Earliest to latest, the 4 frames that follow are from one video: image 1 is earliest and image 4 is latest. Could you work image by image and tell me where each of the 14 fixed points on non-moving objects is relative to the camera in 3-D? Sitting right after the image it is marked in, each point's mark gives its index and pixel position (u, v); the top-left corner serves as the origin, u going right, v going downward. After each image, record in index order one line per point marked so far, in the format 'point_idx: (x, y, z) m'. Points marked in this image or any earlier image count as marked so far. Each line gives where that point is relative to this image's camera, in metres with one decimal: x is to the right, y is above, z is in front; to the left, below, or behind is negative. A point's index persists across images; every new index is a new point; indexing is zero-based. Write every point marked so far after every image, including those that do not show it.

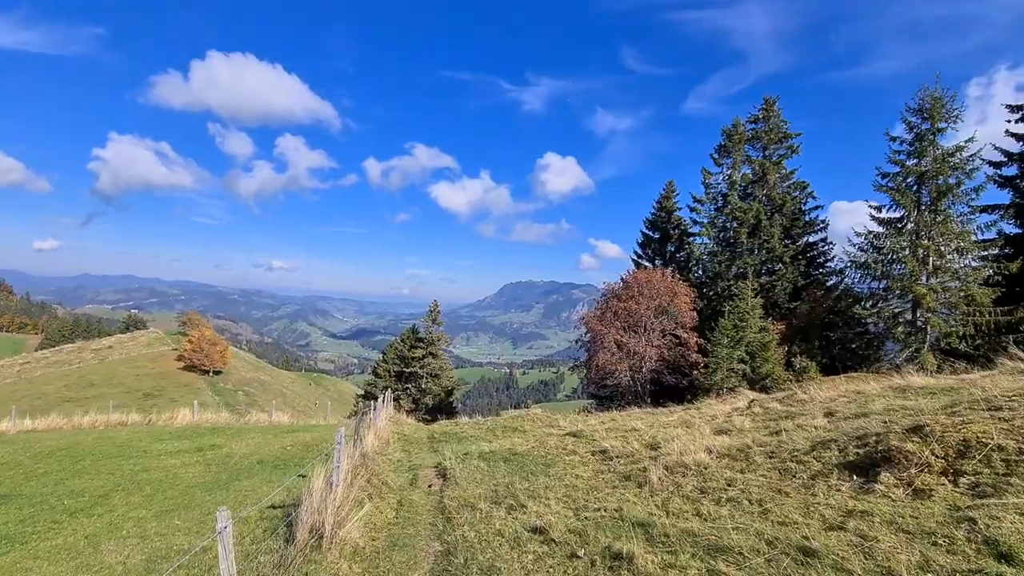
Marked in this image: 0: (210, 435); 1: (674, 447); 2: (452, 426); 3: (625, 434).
0: (-10.9, -5.3, +17.4) m
1: (+2.2, -2.1, +6.4) m
2: (-1.9, -4.4, +15.5) m
3: (+1.9, -2.5, +8.4) m
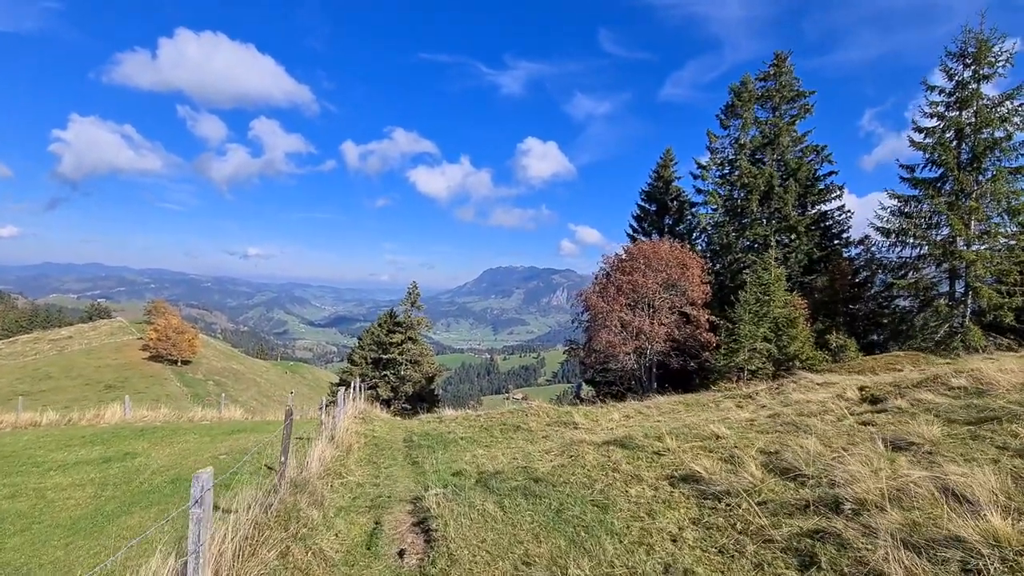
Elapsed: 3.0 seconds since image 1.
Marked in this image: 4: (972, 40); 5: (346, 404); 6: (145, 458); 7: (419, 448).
0: (-11.0, -4.4, +14.0) m
1: (+2.5, -1.4, +3.5) m
2: (-2.0, -3.5, +12.4) m
3: (+2.2, -1.7, +5.4) m
4: (+18.4, +9.9, +19.4) m
5: (-4.5, -3.2, +13.3) m
6: (-8.6, -4.0, +11.3) m
7: (-1.8, -3.1, +9.3) m
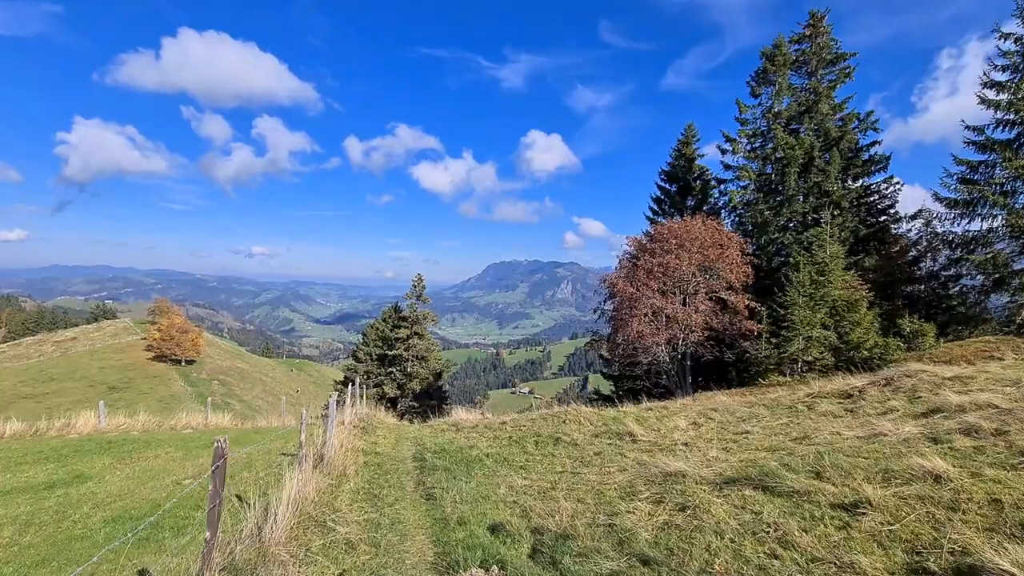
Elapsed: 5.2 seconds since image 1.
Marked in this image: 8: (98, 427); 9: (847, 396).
0: (-10.3, -4.1, +12.0) m
1: (+3.0, -1.0, +1.2) m
2: (-1.3, -3.1, +10.3) m
3: (+2.7, -1.3, +3.2) m
4: (+18.9, +10.8, +16.9) m
5: (-3.9, -2.8, +11.1) m
6: (-7.9, -3.7, +9.2) m
7: (-1.1, -2.7, +7.1) m
8: (-14.0, -4.7, +16.4) m
9: (+5.9, -1.9, +8.6) m
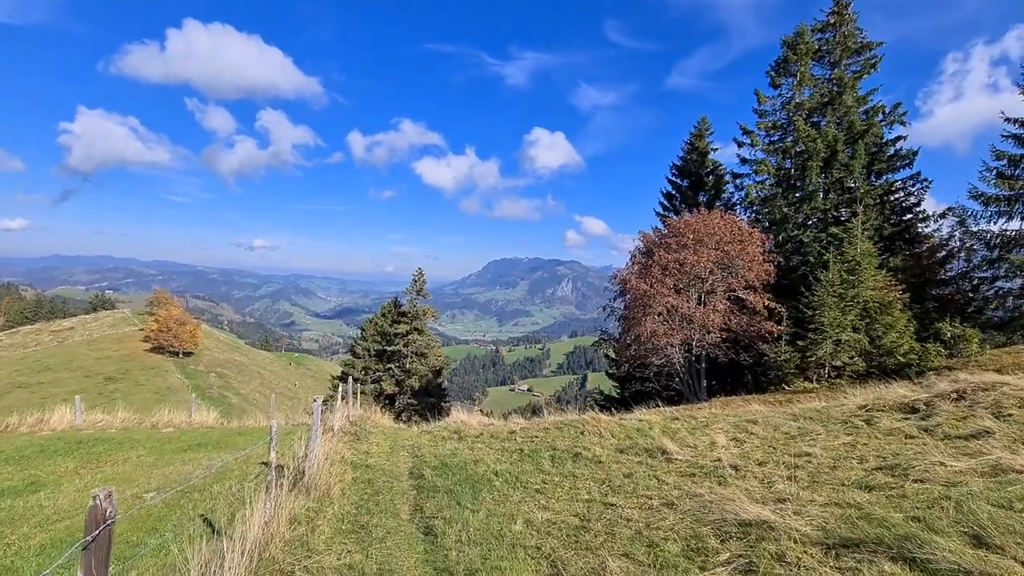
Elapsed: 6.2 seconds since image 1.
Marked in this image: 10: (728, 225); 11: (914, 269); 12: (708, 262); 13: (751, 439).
0: (-10.1, -3.8, +10.8) m
1: (+3.2, -1.0, +0.1) m
2: (-1.2, -2.9, +9.1) m
3: (+2.9, -1.3, +2.1) m
4: (+19.3, +10.6, +15.7) m
5: (-3.7, -2.6, +10.0) m
6: (-7.7, -3.4, +8.1) m
7: (-1.0, -2.5, +6.0) m
8: (-13.8, -4.3, +15.3) m
9: (+6.1, -1.8, +7.5) m
10: (+8.5, +2.5, +19.2) m
11: (+15.5, +0.7, +18.9) m
12: (+7.4, +1.0, +18.3) m
13: (+3.5, -2.2, +7.2) m
